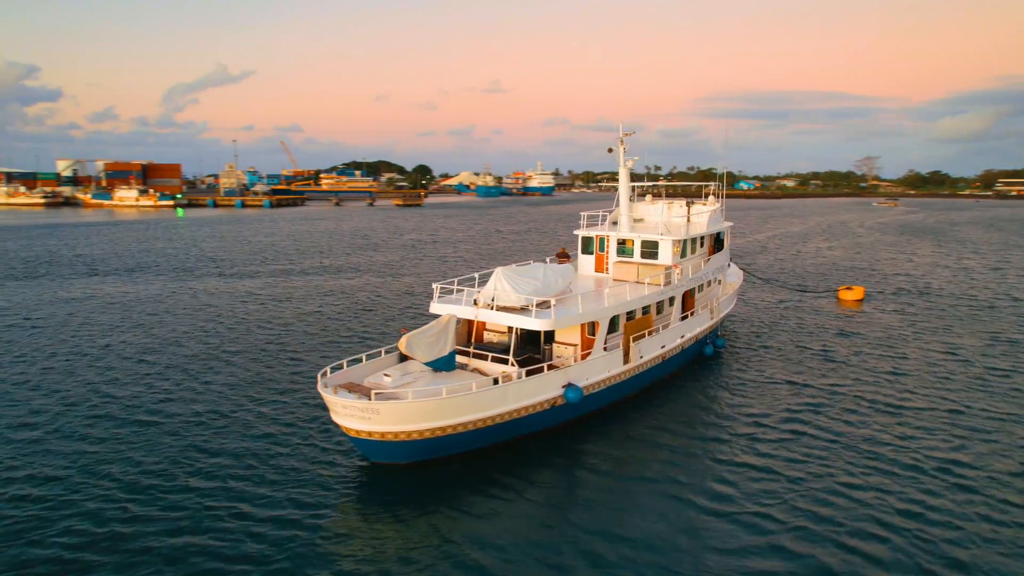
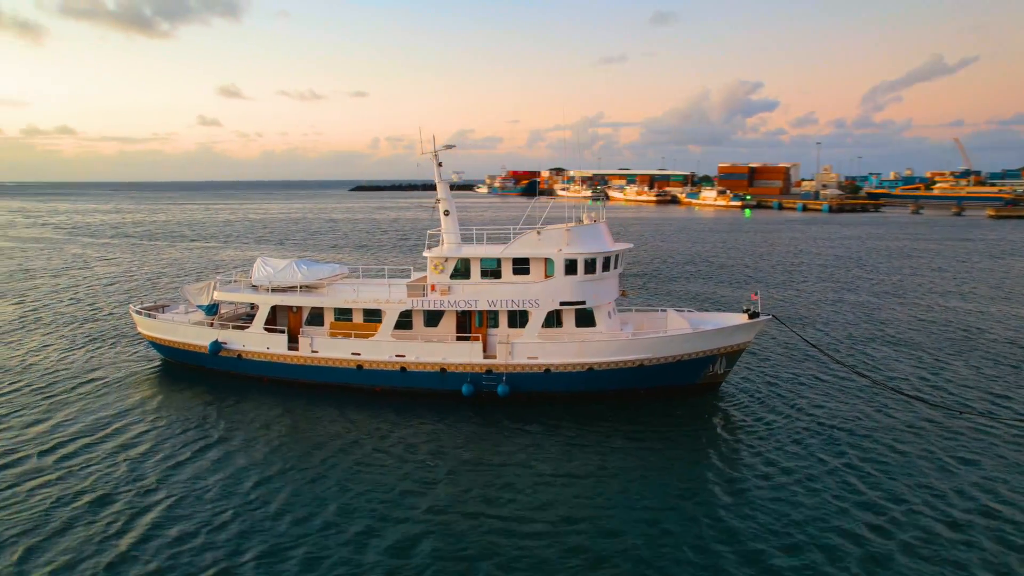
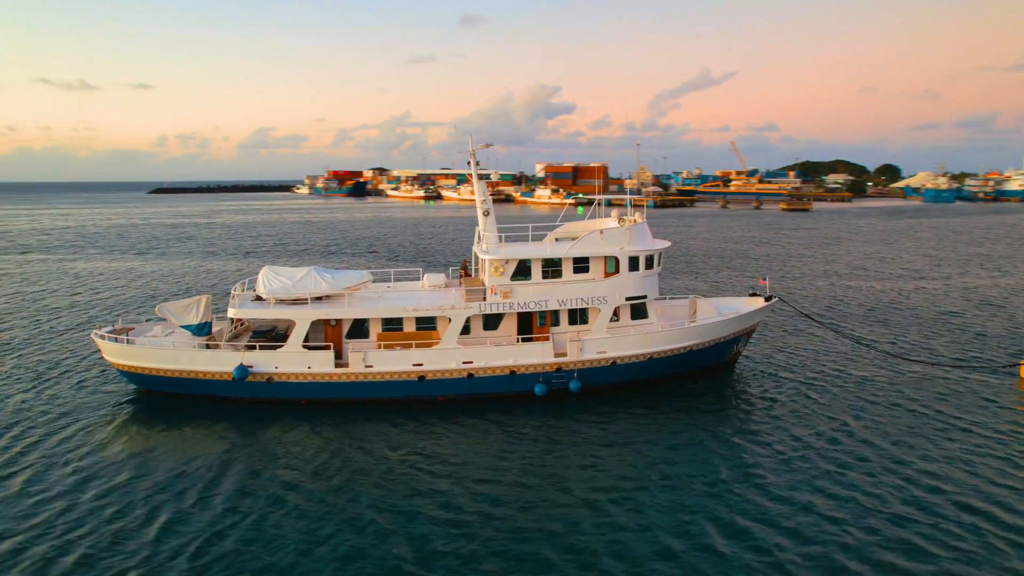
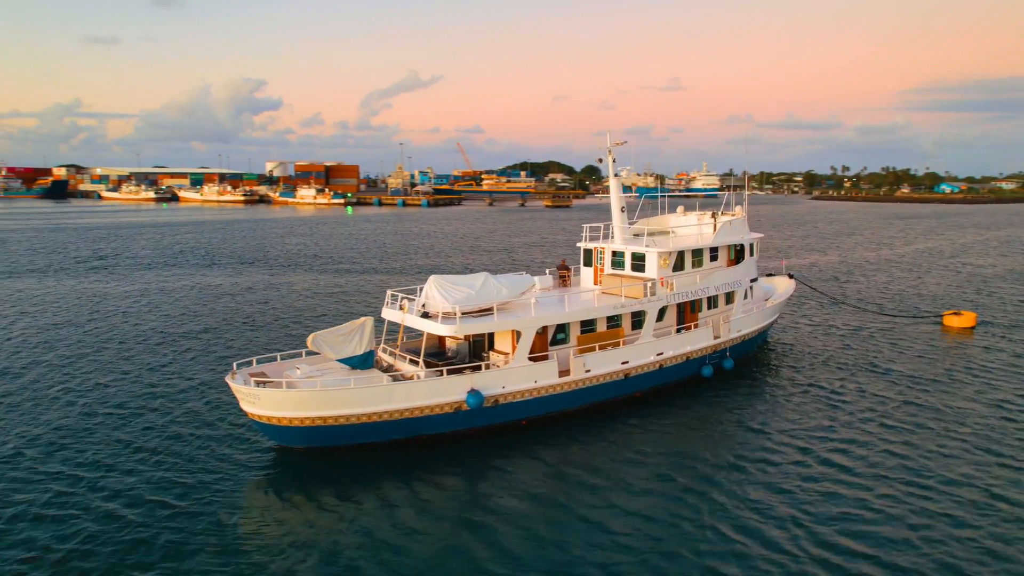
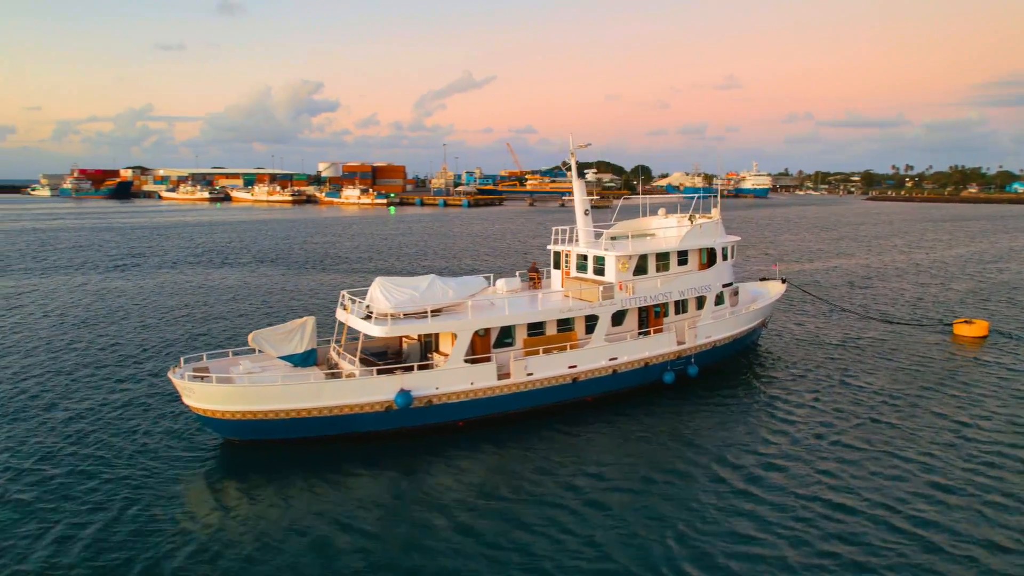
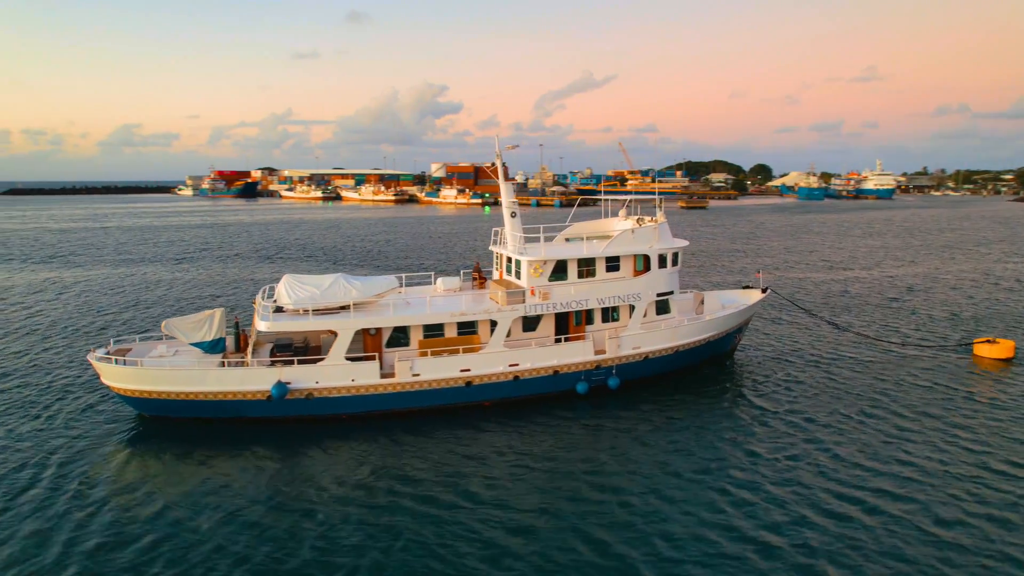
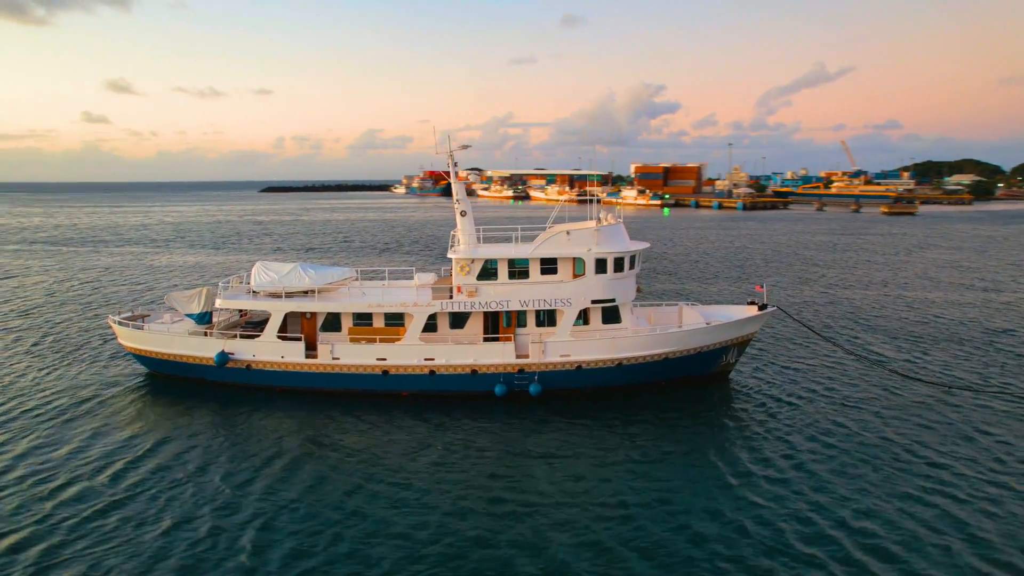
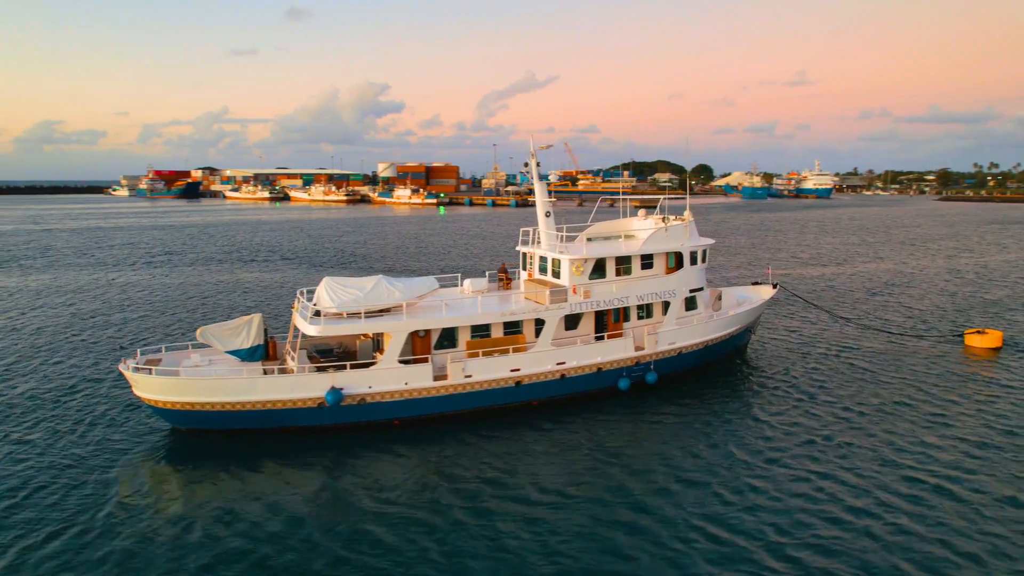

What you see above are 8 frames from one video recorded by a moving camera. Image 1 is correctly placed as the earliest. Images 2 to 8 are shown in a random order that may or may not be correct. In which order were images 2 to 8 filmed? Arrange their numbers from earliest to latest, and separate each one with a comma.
4, 5, 8, 6, 3, 7, 2
